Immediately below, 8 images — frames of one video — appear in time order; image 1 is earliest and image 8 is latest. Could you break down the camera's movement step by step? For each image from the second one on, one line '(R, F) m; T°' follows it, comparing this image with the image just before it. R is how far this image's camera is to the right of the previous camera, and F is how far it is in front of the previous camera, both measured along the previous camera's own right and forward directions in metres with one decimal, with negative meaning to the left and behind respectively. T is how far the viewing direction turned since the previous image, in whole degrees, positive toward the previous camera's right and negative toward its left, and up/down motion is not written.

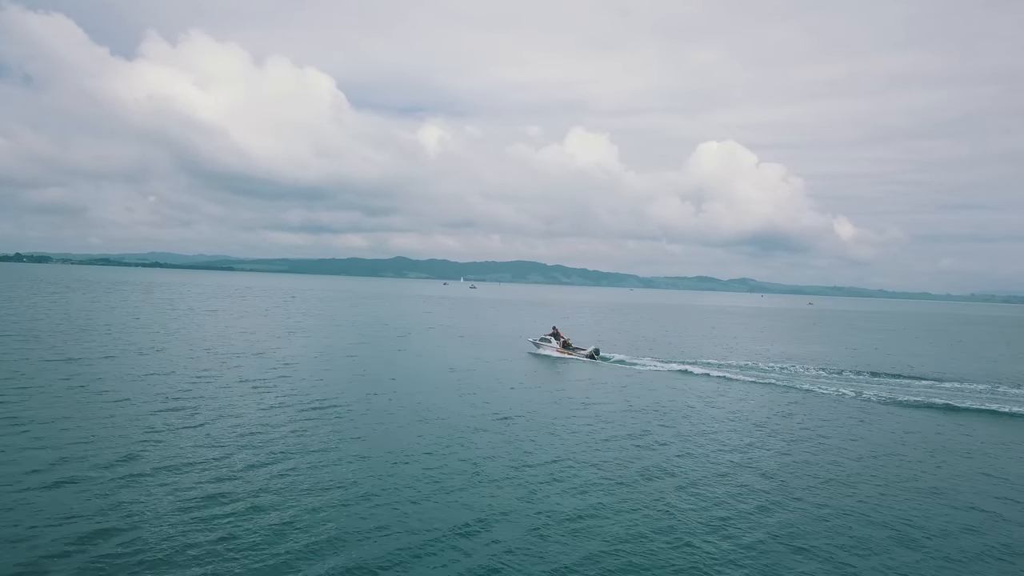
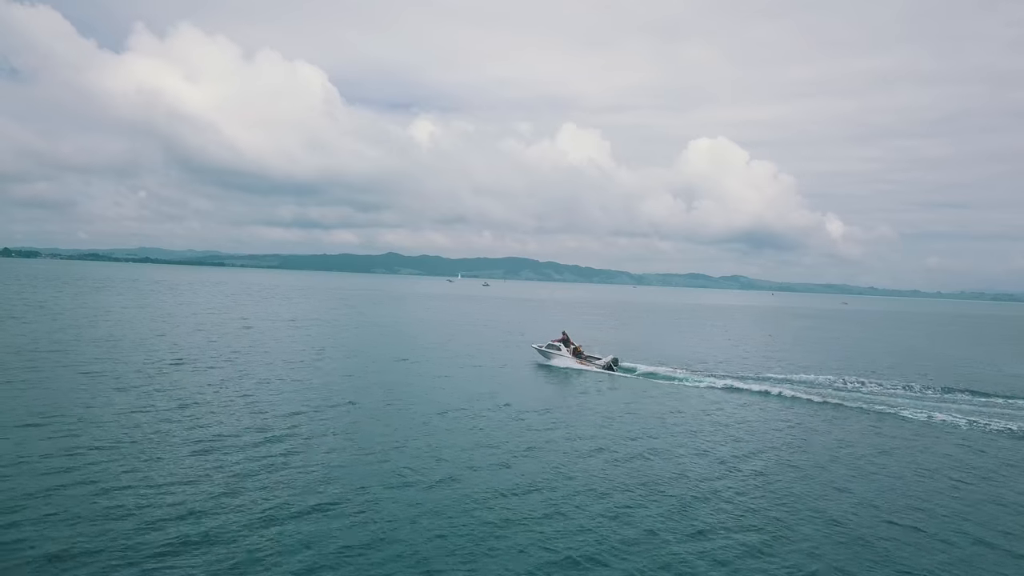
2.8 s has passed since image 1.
(-1.8, +0.8) m; +1°
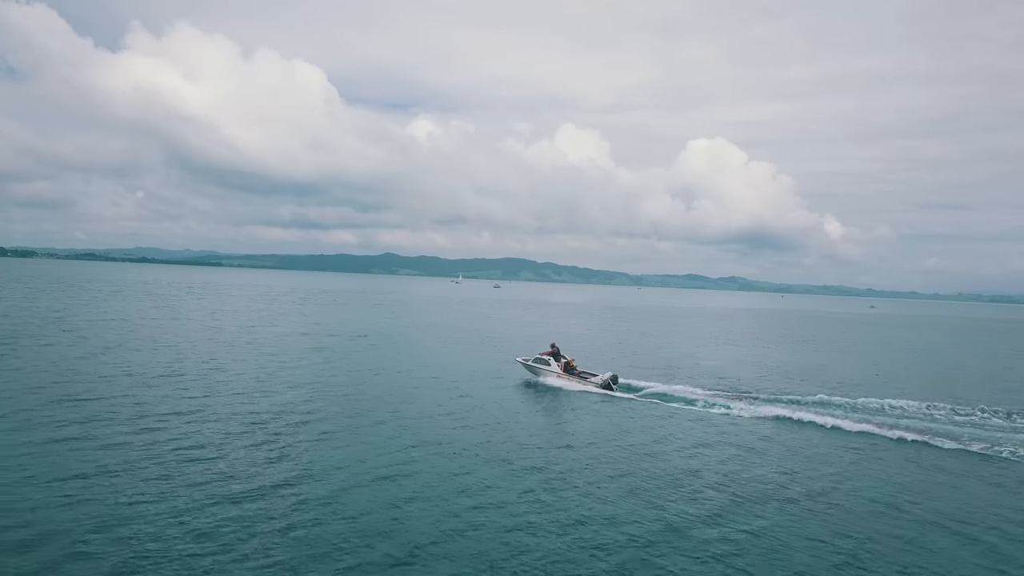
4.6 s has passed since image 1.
(+0.9, +6.5) m; 0°
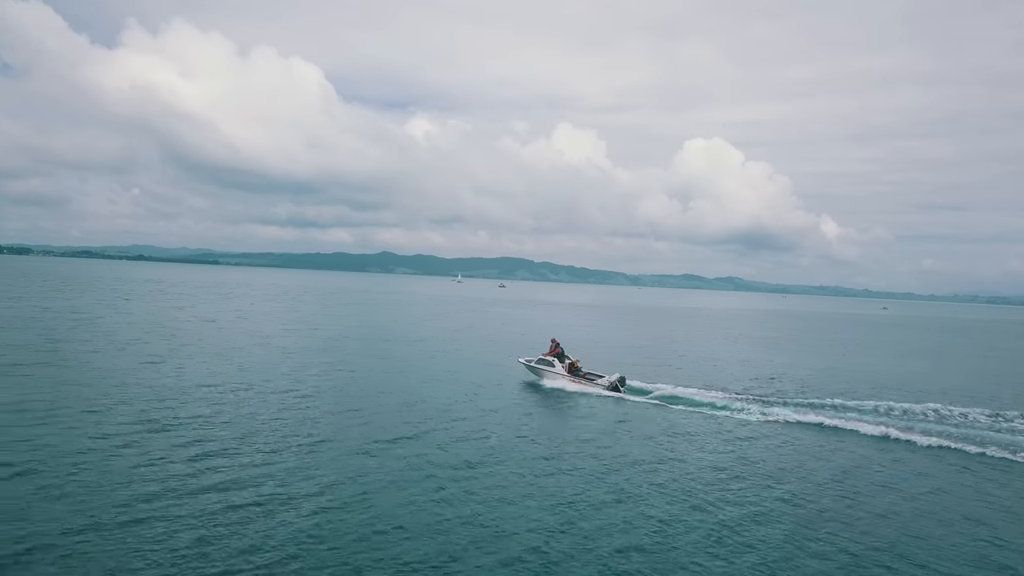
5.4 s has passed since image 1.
(-0.5, +3.0) m; 0°
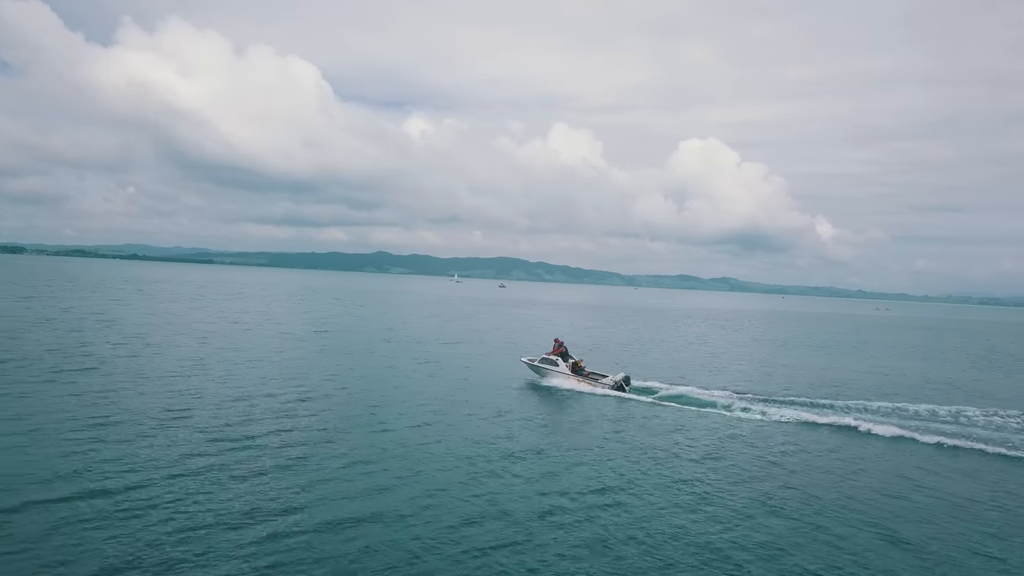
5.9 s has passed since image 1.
(-0.7, +0.8) m; 0°
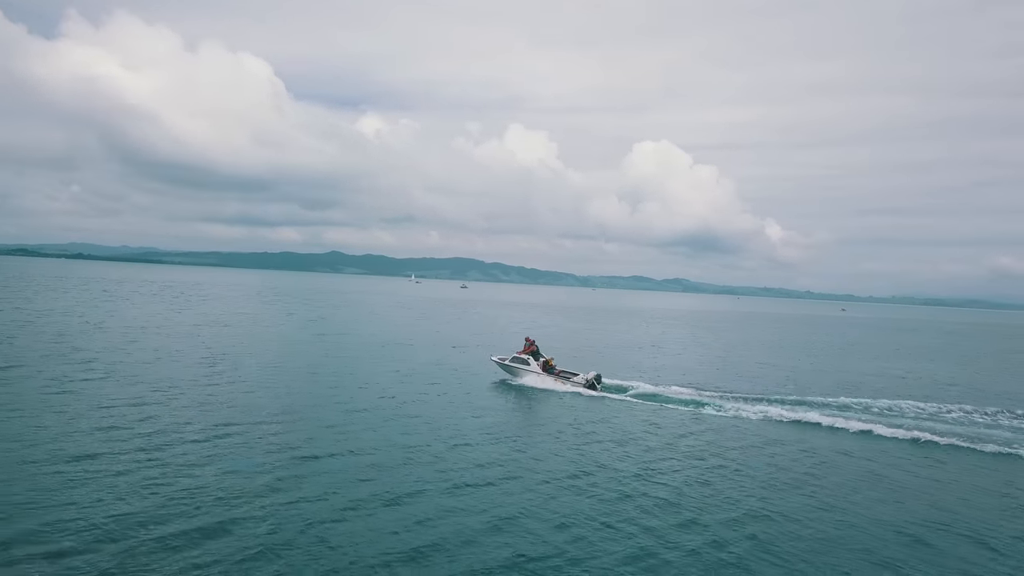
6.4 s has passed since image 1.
(-1.5, -0.6) m; +3°
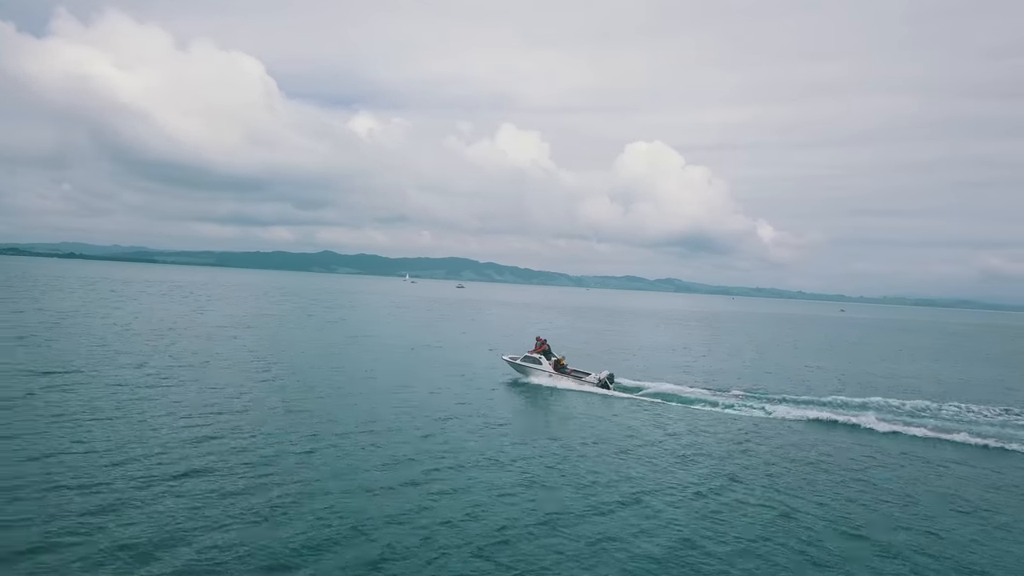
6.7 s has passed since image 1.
(-1.8, -0.9) m; +1°
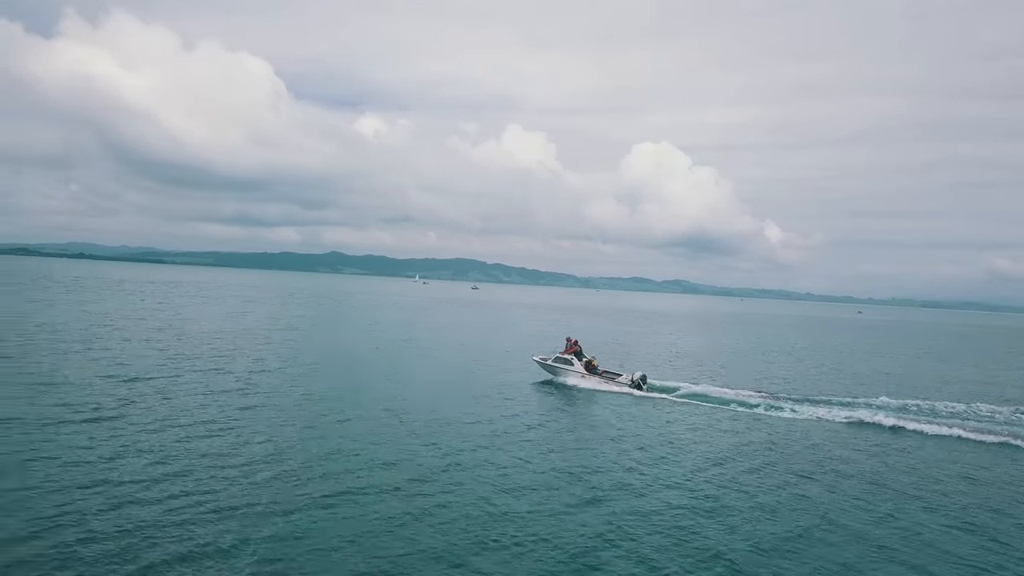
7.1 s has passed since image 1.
(-2.4, -0.7) m; 0°
